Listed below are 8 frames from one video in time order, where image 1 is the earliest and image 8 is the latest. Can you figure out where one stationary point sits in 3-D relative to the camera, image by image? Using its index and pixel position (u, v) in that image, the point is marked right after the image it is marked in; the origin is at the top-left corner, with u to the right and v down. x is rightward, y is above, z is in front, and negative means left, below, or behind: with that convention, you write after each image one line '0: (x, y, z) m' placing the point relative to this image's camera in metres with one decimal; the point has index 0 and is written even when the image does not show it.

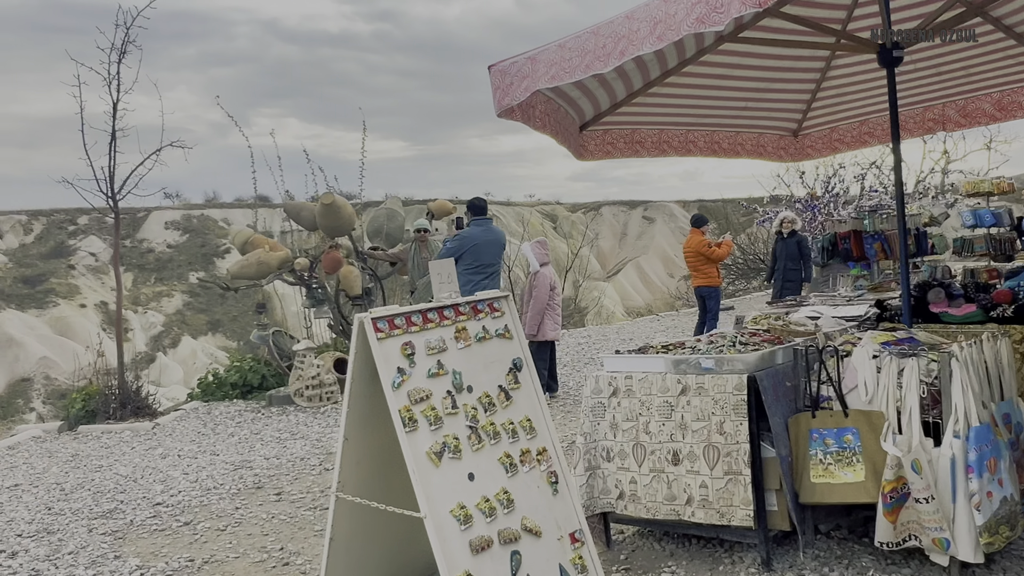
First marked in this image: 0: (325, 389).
0: (-1.4, -0.8, +6.4) m
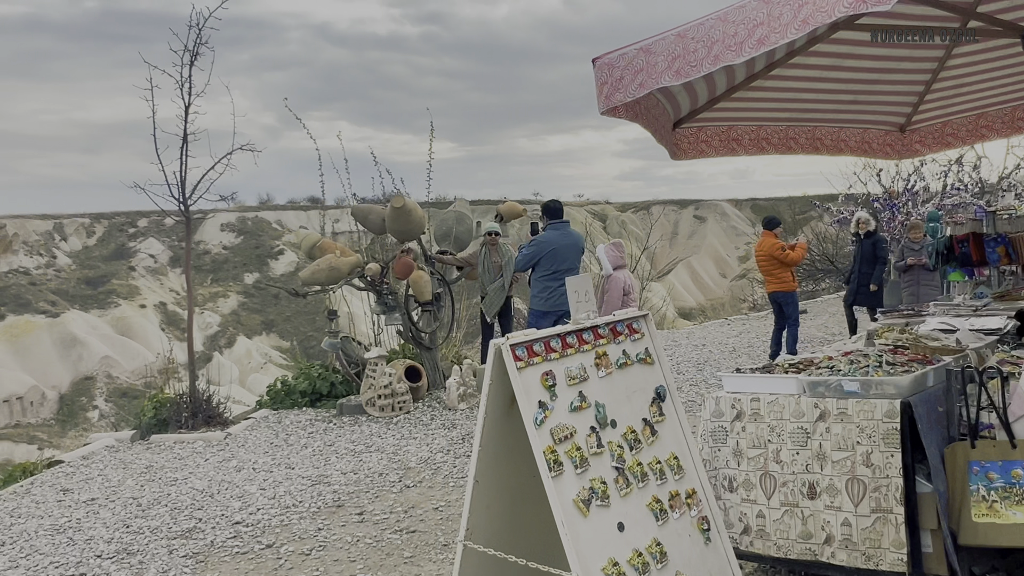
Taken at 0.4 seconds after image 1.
0: (-0.9, -0.8, +6.2) m
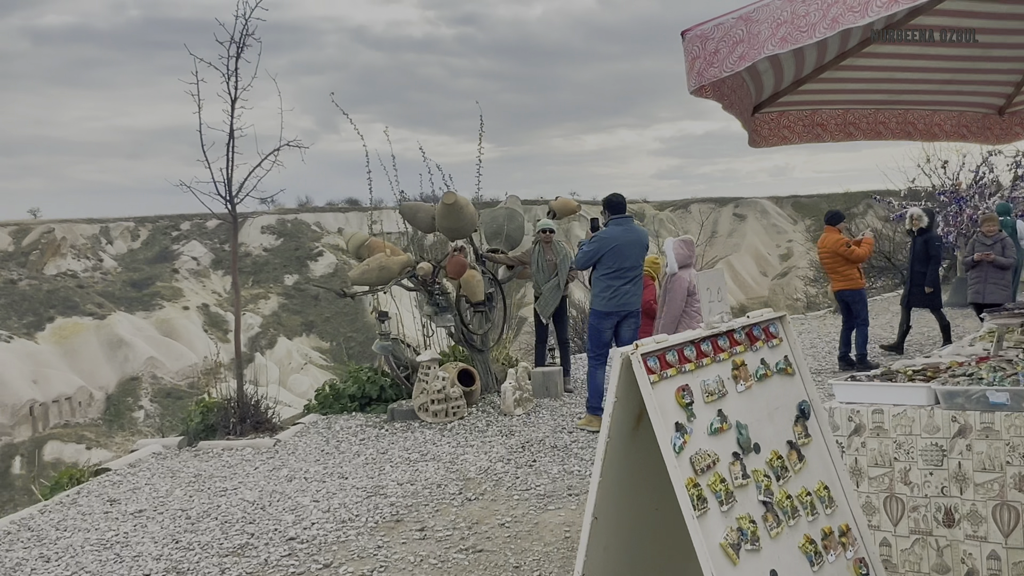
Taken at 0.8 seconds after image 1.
0: (-0.4, -0.8, +5.9) m
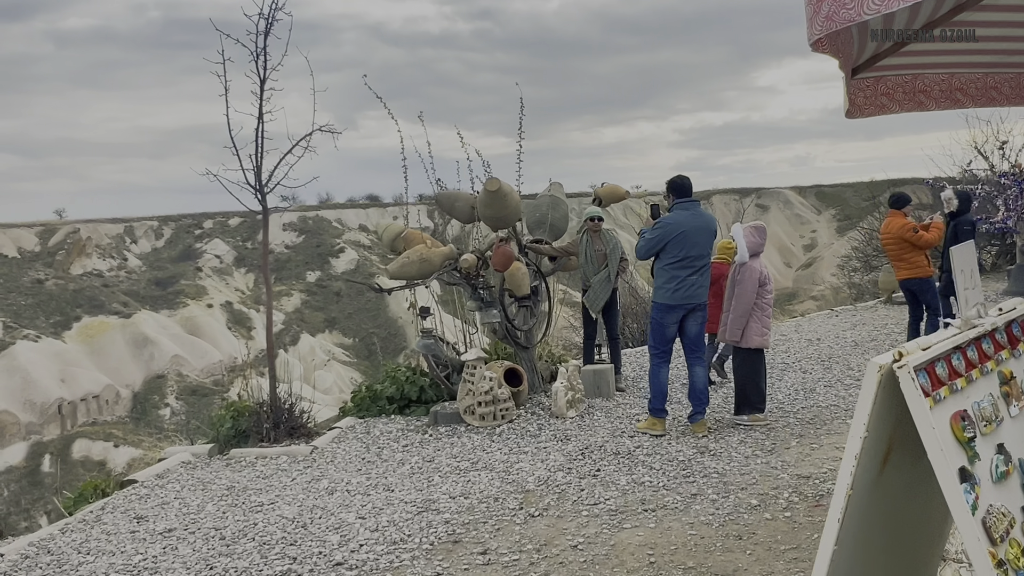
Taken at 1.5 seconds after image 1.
0: (-0.1, -0.8, +5.5) m
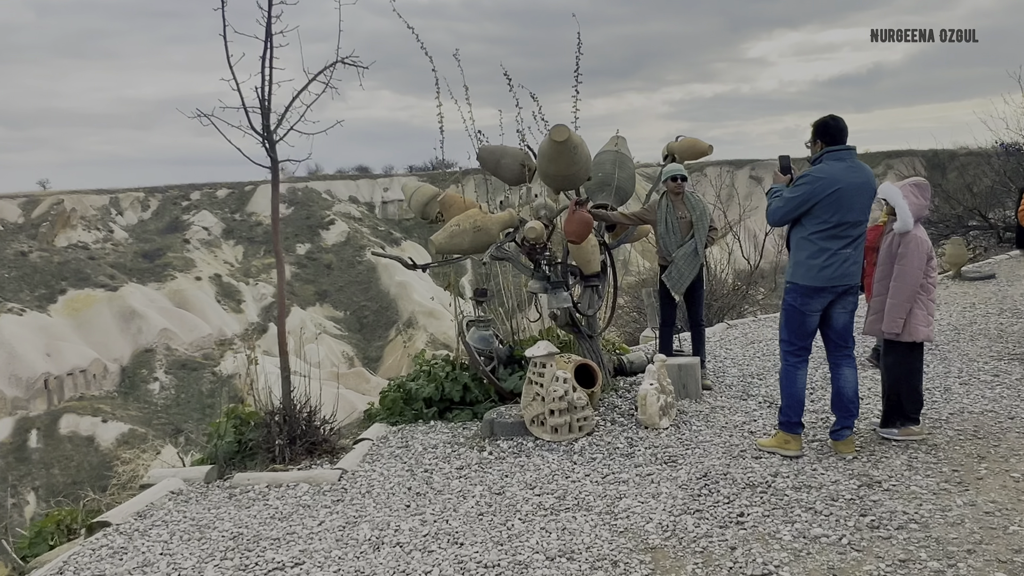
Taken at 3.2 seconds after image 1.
0: (+0.3, -0.7, +4.3) m
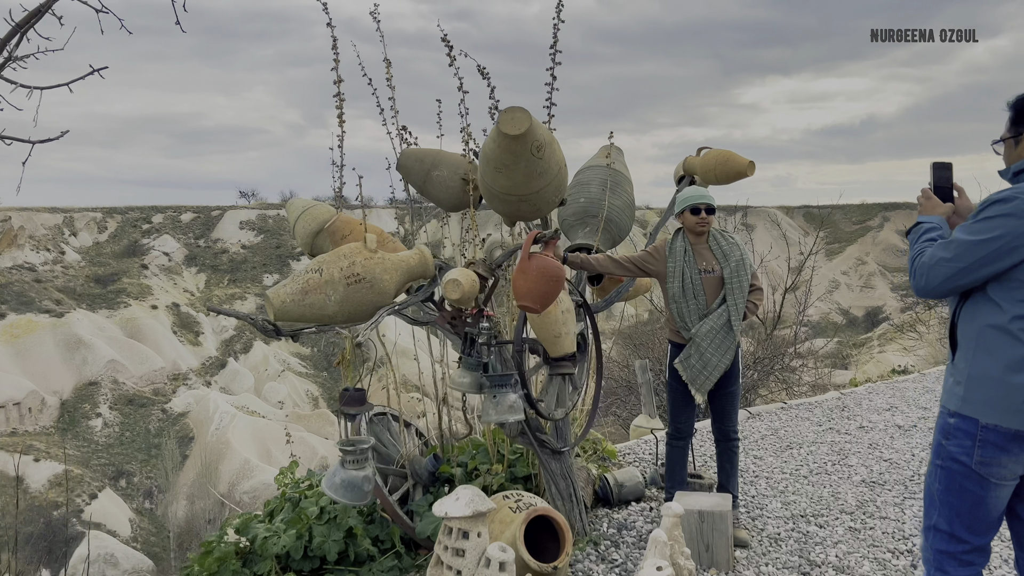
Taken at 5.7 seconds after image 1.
0: (0.0, -1.0, +2.3) m
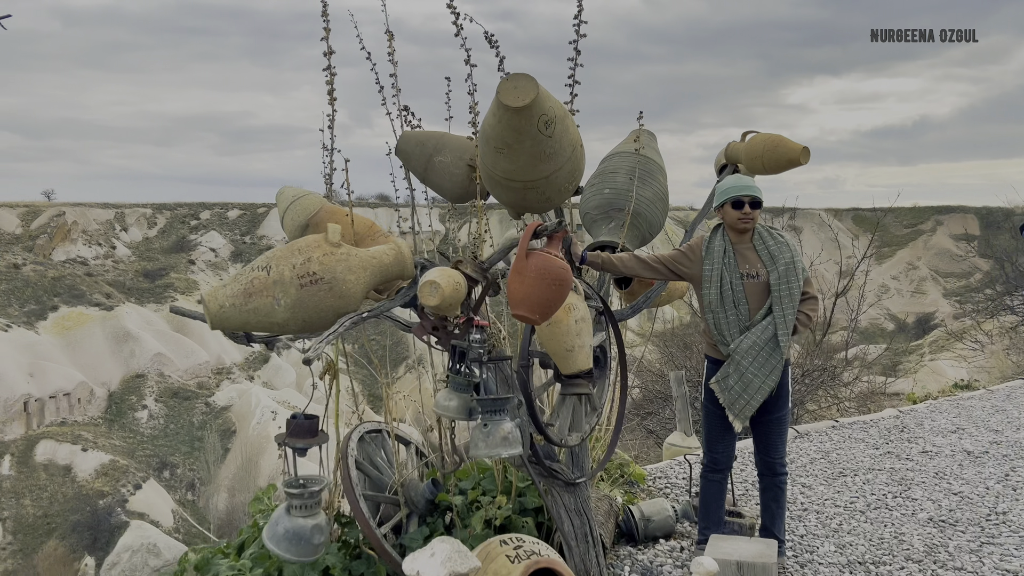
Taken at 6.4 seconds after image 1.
0: (0.0, -1.0, +1.8) m
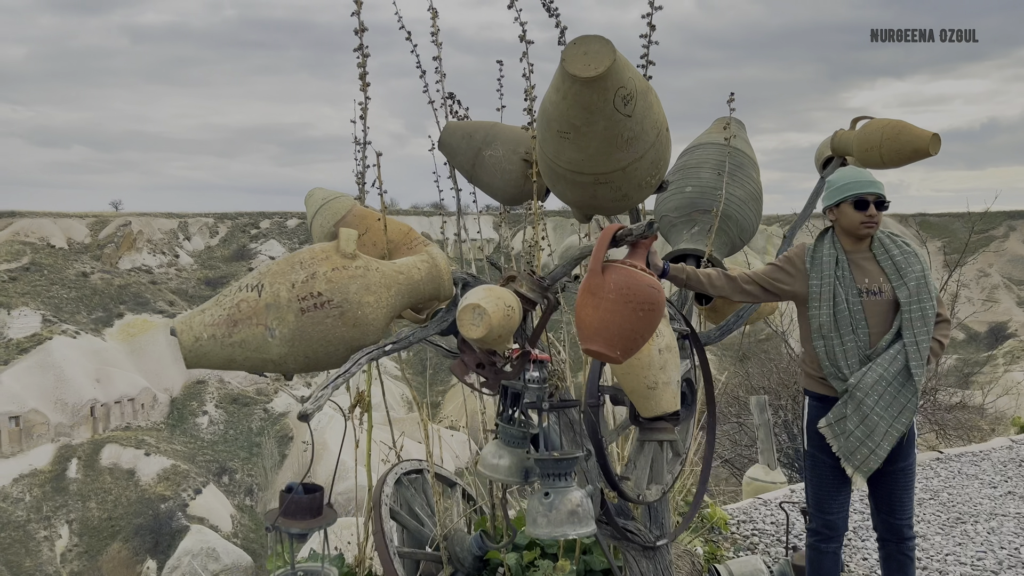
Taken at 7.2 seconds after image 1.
0: (+0.1, -1.0, +1.3) m
